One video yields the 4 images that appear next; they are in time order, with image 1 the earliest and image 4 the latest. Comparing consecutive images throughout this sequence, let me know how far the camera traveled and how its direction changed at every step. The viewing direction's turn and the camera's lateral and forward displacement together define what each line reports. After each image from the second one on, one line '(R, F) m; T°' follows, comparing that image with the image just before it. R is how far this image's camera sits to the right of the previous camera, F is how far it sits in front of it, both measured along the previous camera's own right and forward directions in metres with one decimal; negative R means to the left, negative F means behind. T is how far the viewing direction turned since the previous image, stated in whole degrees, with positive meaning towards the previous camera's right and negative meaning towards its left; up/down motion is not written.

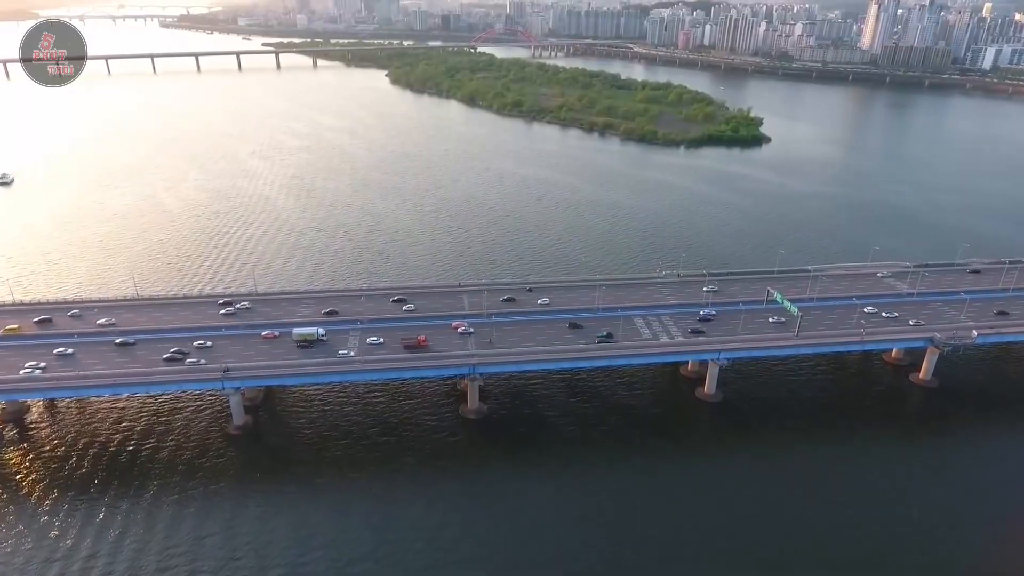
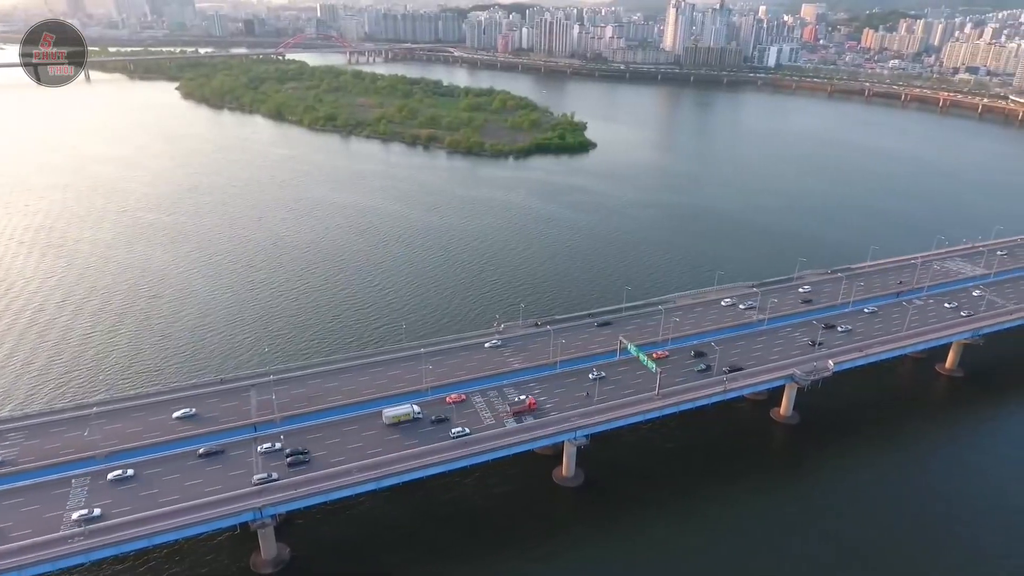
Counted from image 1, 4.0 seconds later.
(+2.4, +7.3) m; +13°
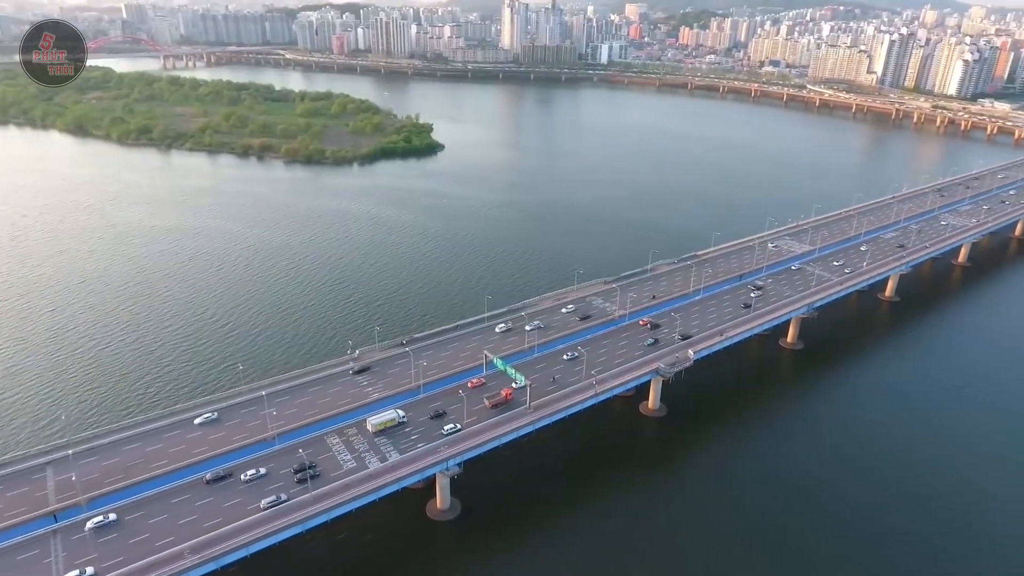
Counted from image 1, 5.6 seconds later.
(+0.6, +2.3) m; +12°
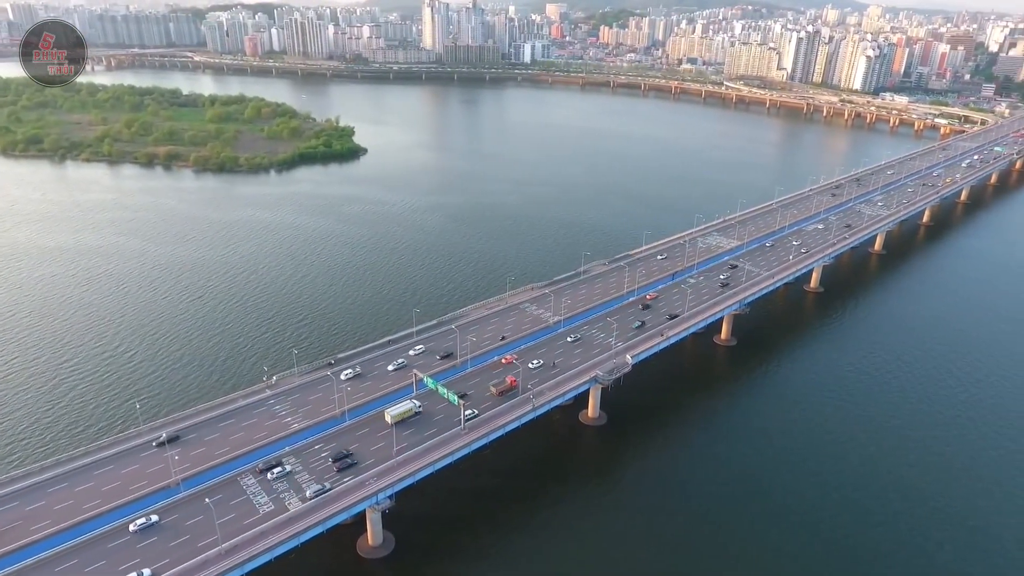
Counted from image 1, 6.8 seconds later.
(+0.3, +1.7) m; +6°
